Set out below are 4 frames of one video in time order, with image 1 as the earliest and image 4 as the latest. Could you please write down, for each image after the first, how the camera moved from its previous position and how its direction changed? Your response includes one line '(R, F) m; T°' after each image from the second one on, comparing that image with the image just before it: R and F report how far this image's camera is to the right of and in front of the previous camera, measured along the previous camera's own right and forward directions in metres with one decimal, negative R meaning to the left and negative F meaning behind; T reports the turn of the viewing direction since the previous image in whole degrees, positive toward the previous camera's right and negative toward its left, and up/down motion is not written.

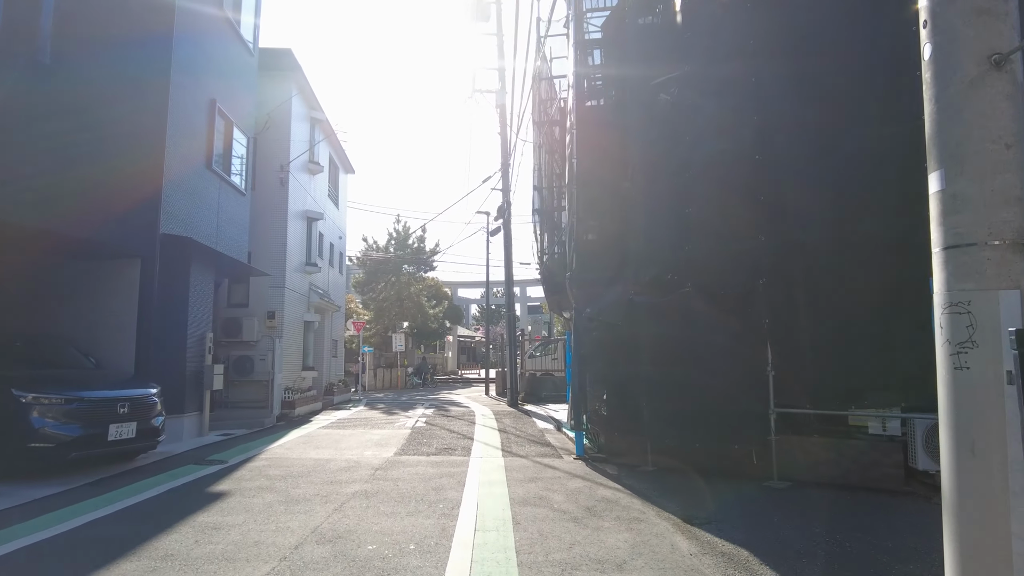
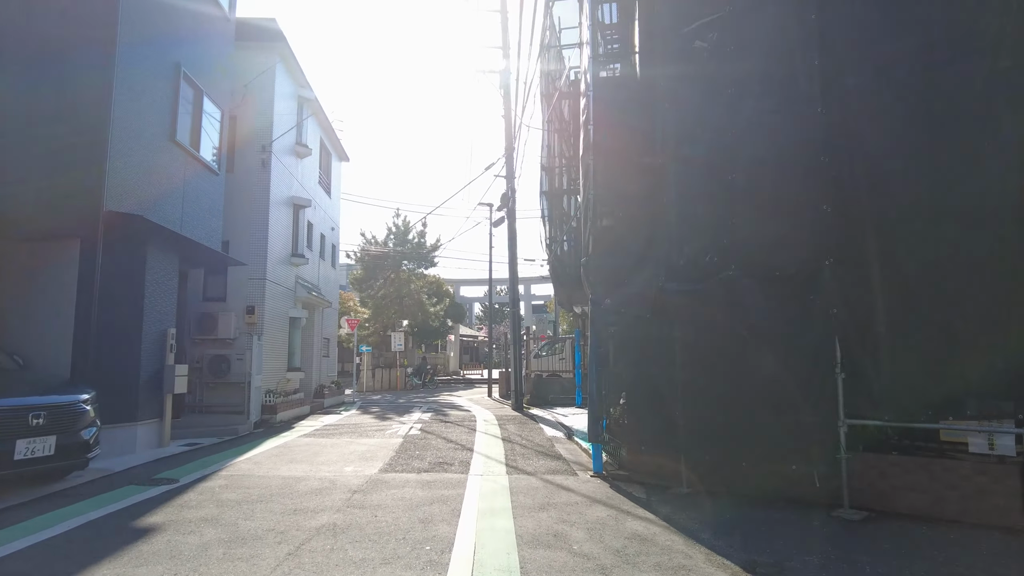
(0.0, +1.4) m; 0°
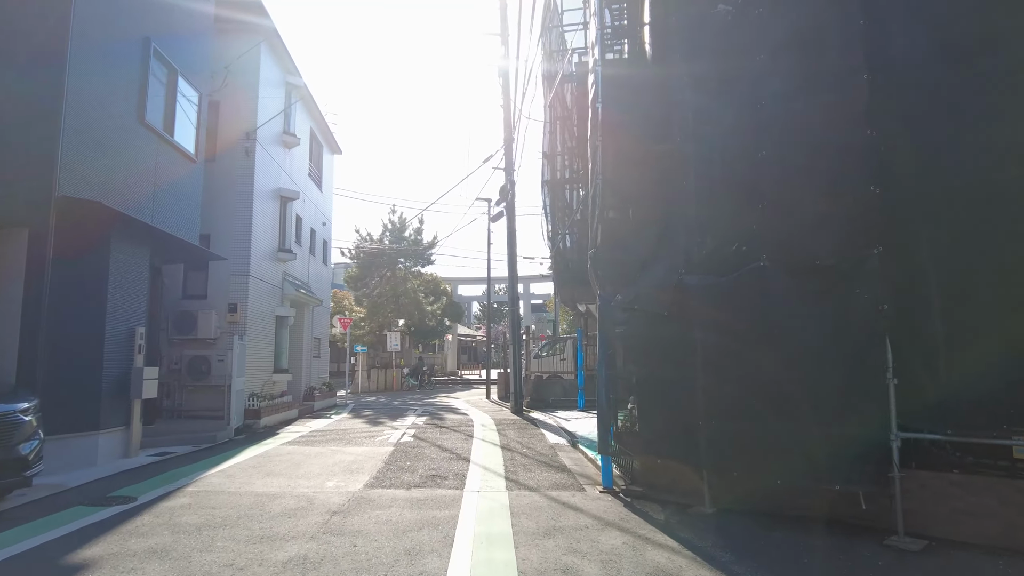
(0.0, +0.8) m; 0°
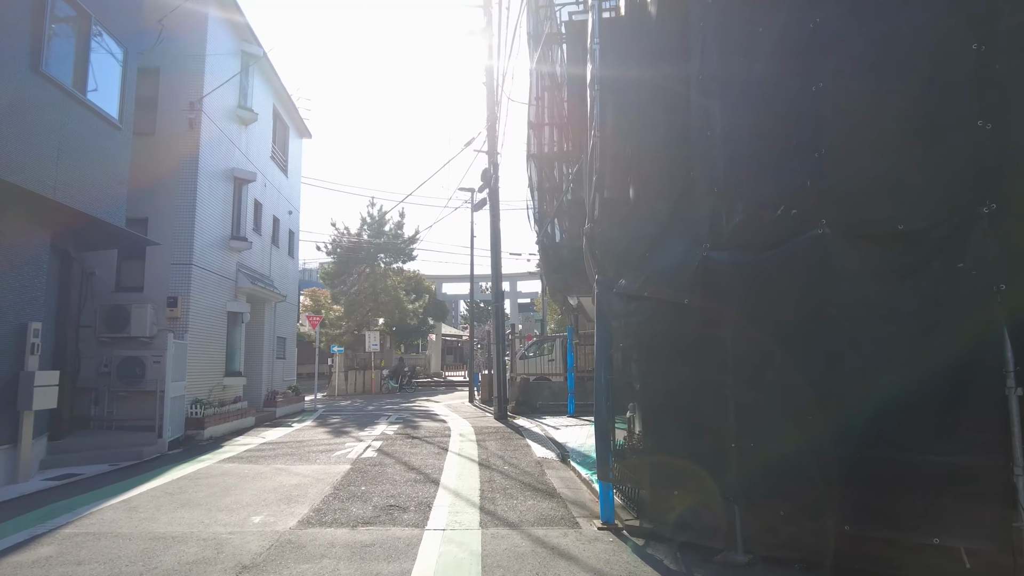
(+0.1, +1.5) m; +1°
